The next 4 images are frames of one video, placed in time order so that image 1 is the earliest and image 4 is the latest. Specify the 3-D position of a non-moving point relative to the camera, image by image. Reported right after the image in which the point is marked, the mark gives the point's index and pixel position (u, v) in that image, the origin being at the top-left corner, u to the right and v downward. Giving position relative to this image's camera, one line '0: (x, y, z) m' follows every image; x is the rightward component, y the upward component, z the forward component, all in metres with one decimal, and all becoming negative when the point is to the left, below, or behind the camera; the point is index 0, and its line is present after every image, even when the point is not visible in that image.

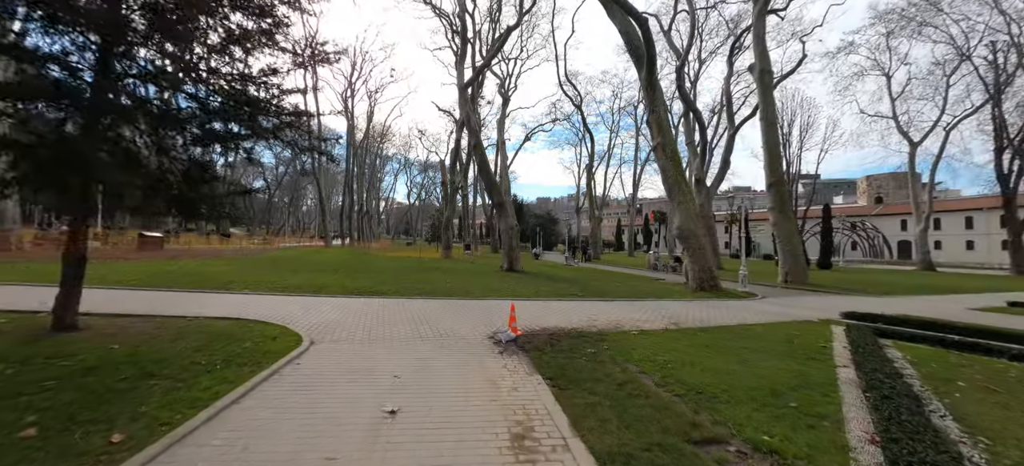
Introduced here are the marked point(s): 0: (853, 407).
0: (+4.0, -2.1, +4.5) m
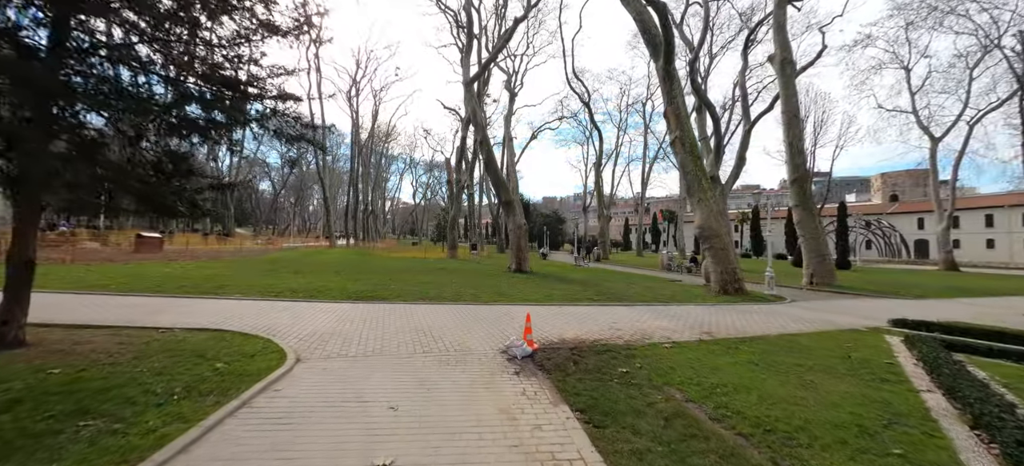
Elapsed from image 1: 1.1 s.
0: (+4.2, -2.0, +3.5) m
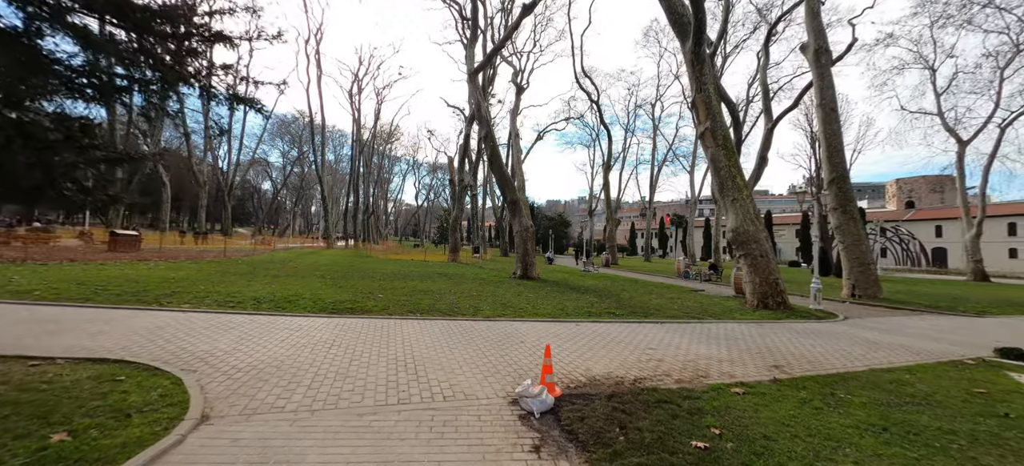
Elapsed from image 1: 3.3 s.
0: (+4.4, -2.1, +1.6) m
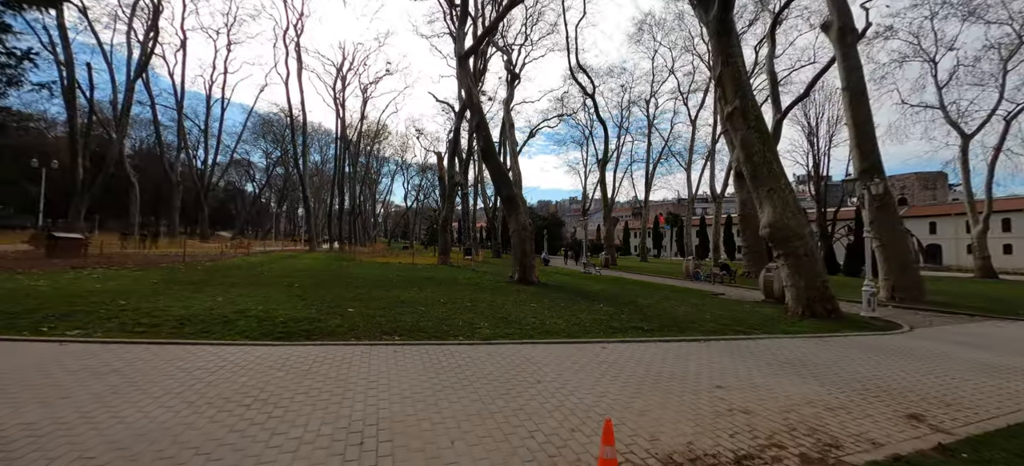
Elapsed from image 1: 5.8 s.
0: (+4.7, -1.9, -0.5) m
